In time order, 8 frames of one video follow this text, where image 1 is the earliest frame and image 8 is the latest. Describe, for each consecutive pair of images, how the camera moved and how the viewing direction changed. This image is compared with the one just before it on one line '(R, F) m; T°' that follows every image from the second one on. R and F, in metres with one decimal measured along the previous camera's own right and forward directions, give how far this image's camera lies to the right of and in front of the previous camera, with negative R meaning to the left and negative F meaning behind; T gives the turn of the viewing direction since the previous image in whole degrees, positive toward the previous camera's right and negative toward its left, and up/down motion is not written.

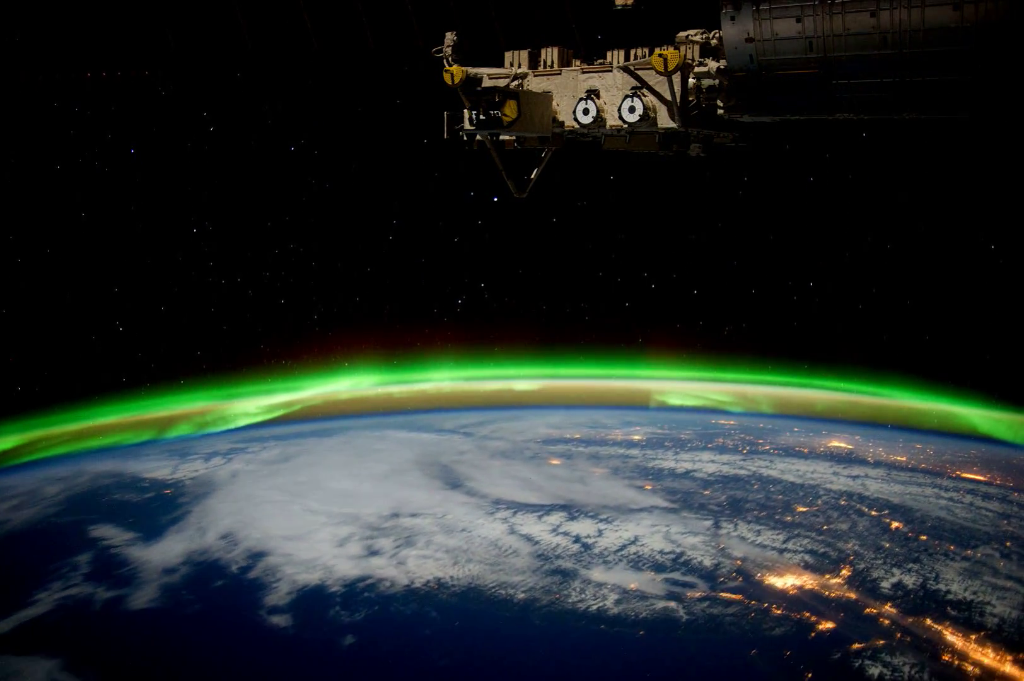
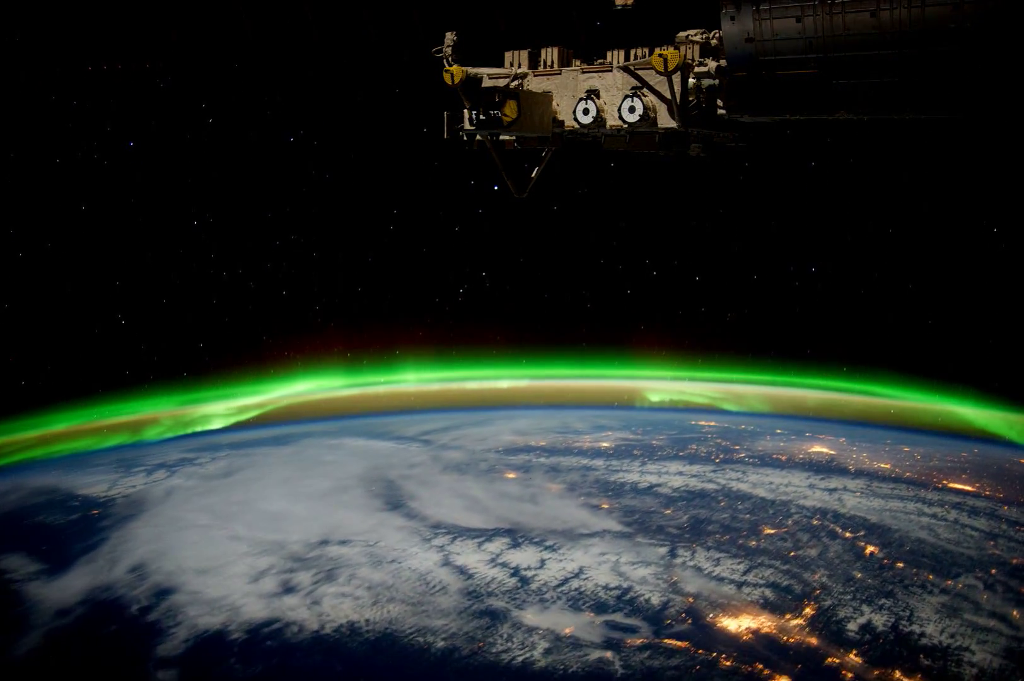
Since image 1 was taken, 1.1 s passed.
(+0.4, +0.7) m; 0°
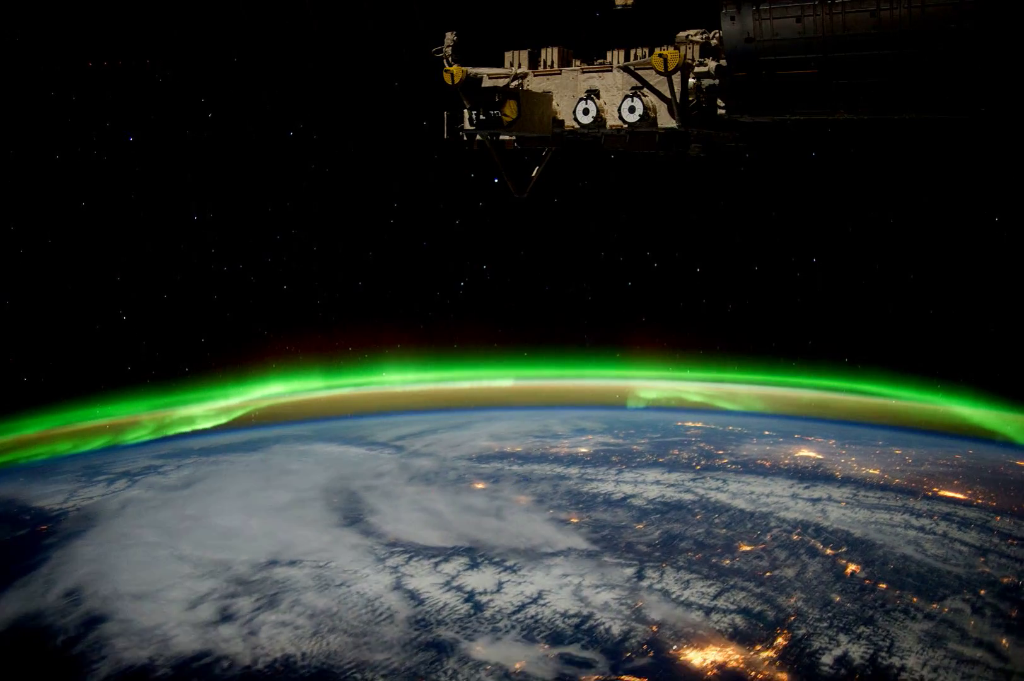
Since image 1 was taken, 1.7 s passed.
(+0.3, +0.4) m; 0°
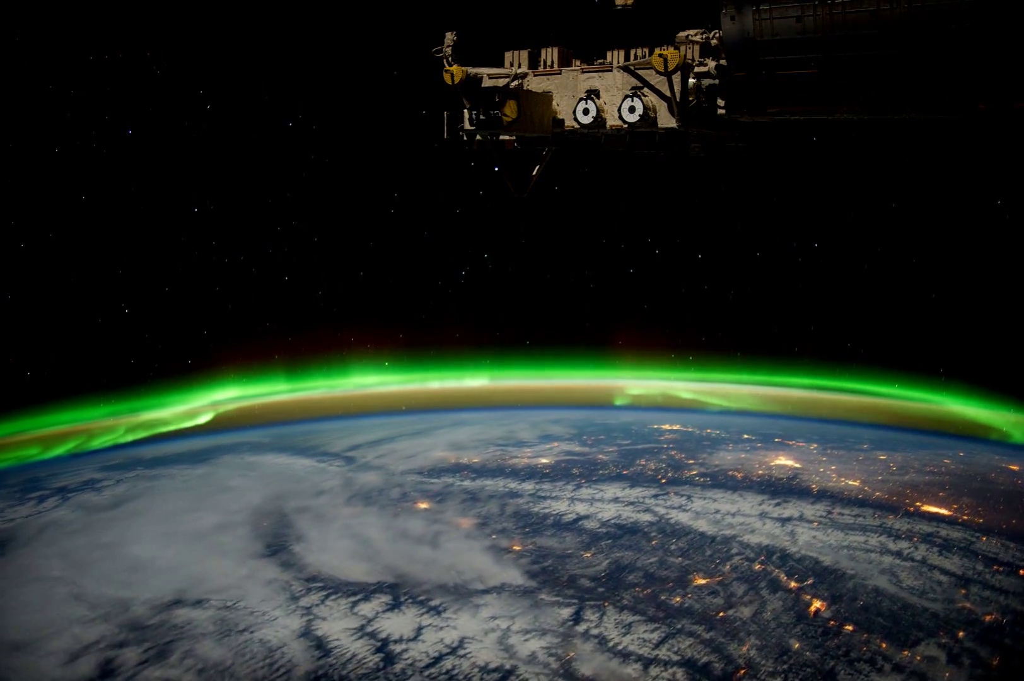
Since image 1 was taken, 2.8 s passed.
(+0.4, +0.7) m; 0°
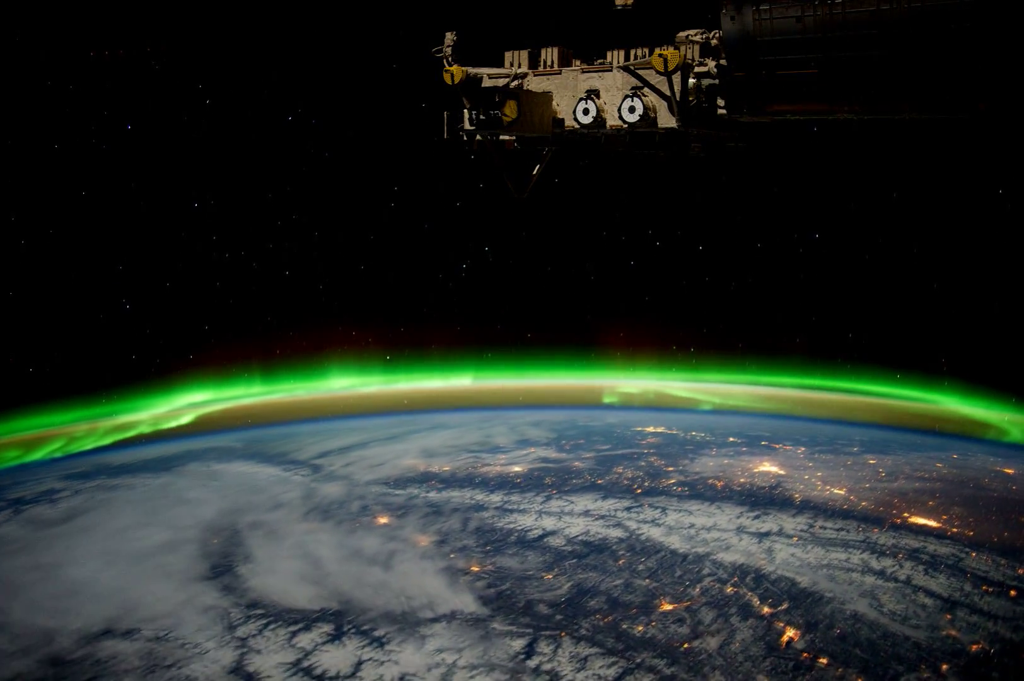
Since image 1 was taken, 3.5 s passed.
(+0.3, +0.4) m; 0°
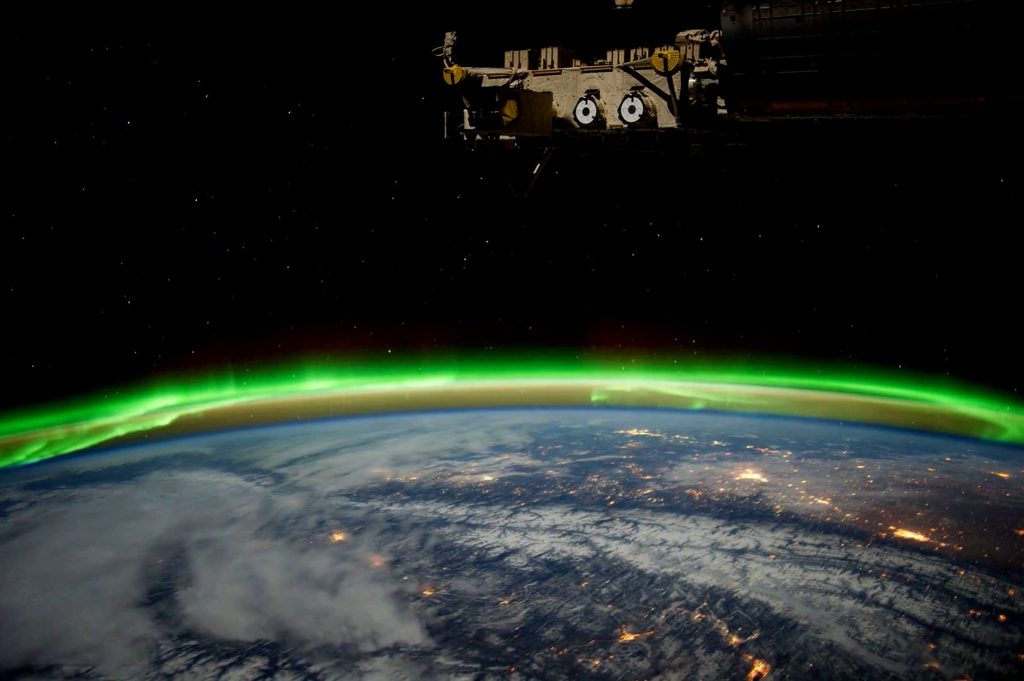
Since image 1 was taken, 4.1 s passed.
(+0.3, +0.4) m; 0°
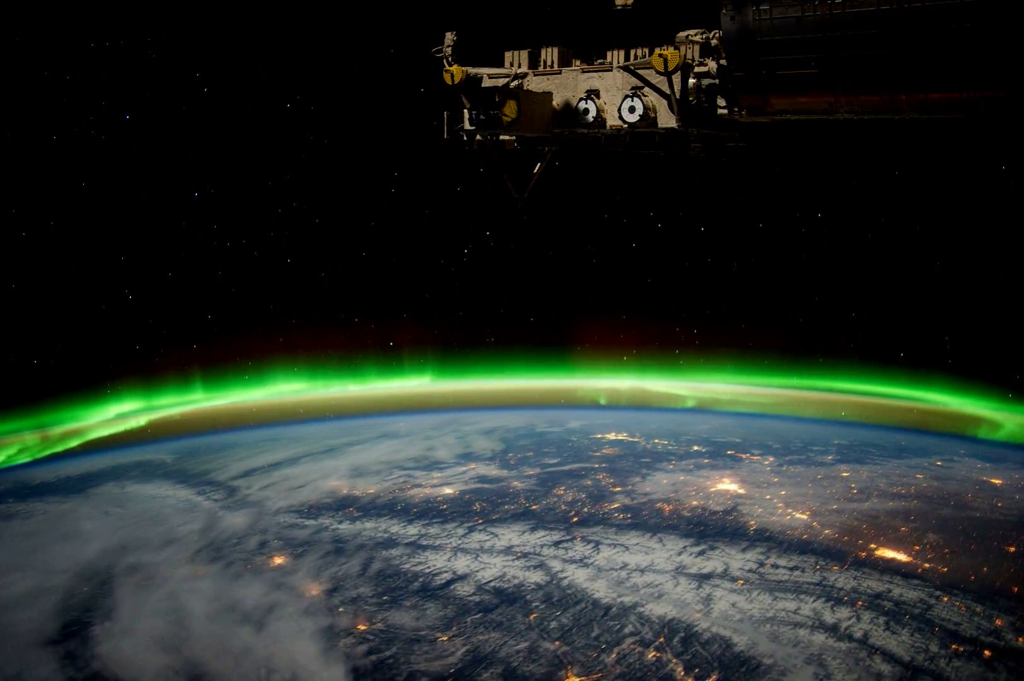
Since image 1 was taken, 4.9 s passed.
(+0.3, +0.5) m; 0°
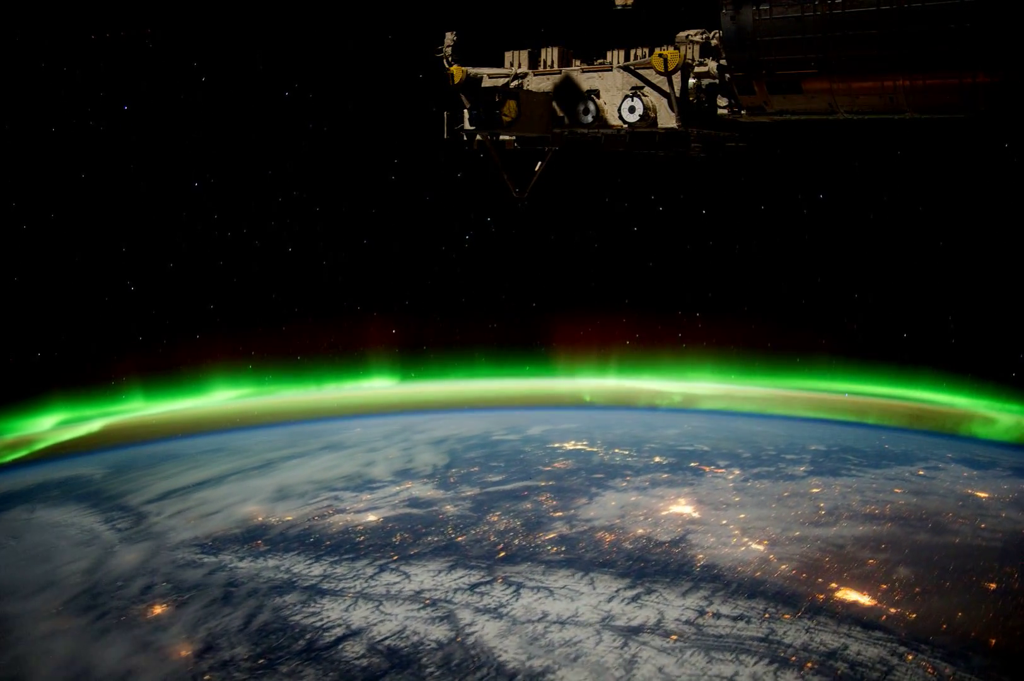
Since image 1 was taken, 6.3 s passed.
(+0.5, +0.8) m; 0°
